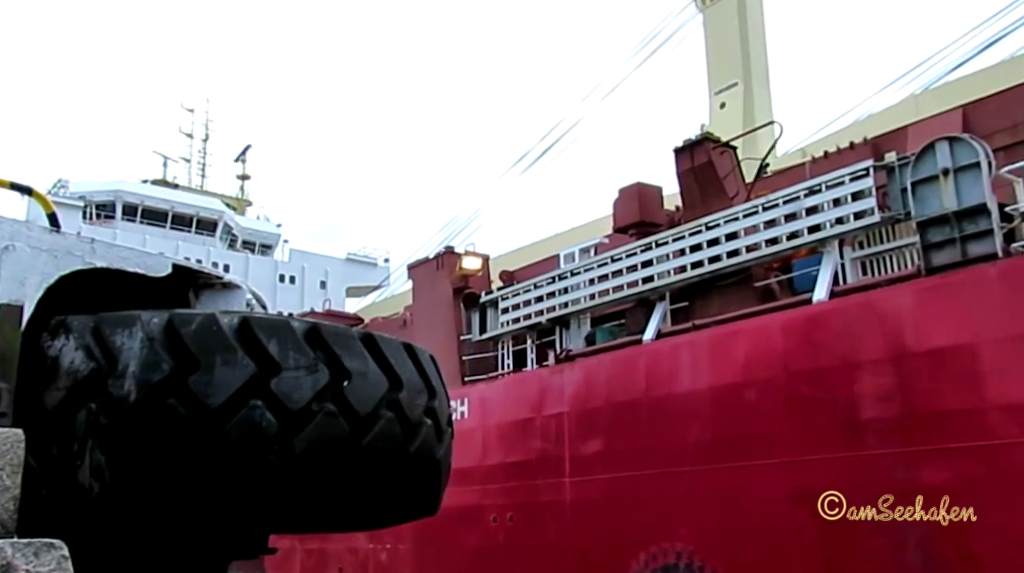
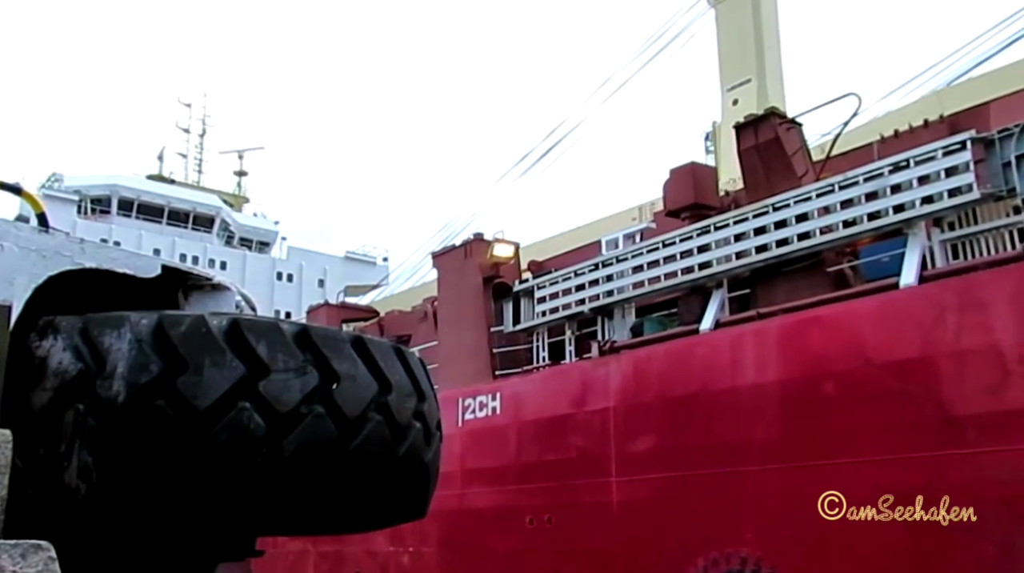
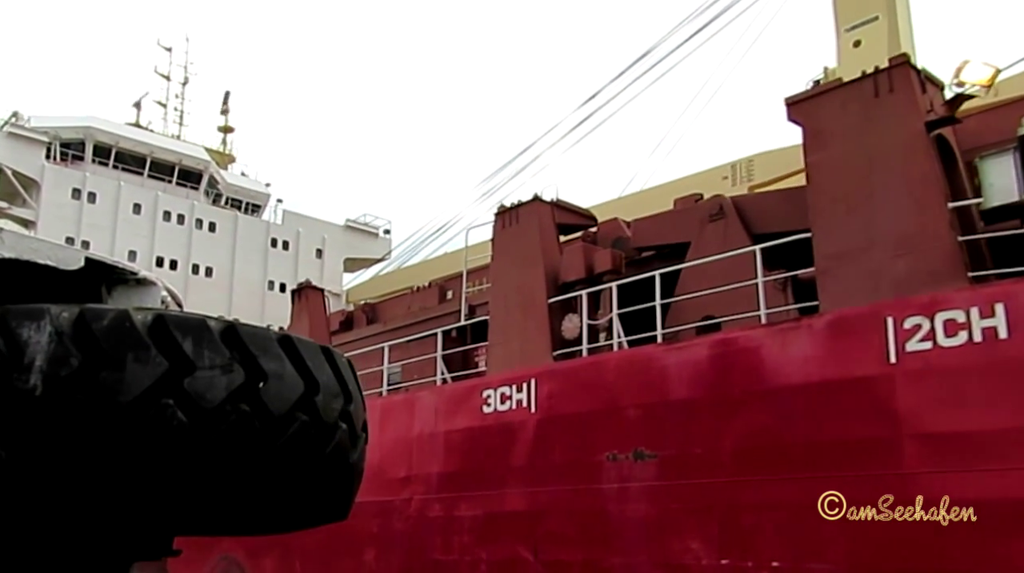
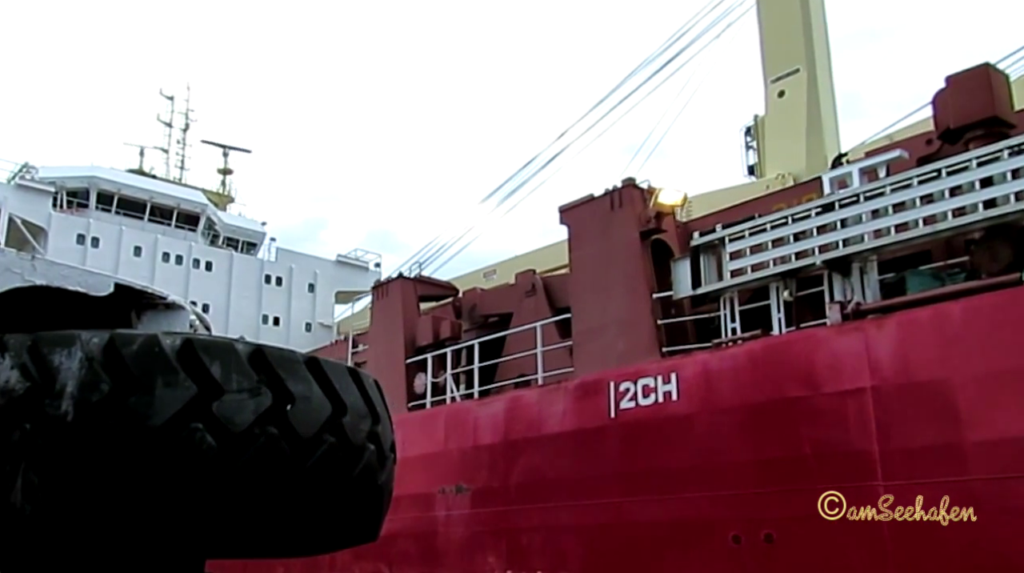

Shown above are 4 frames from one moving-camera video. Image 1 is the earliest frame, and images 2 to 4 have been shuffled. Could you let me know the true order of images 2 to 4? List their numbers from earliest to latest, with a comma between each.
2, 4, 3
